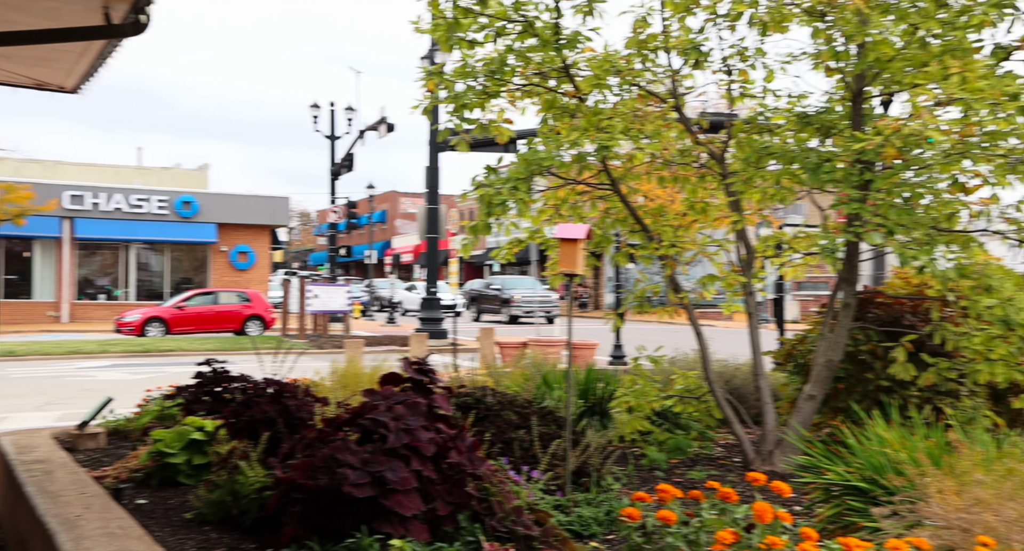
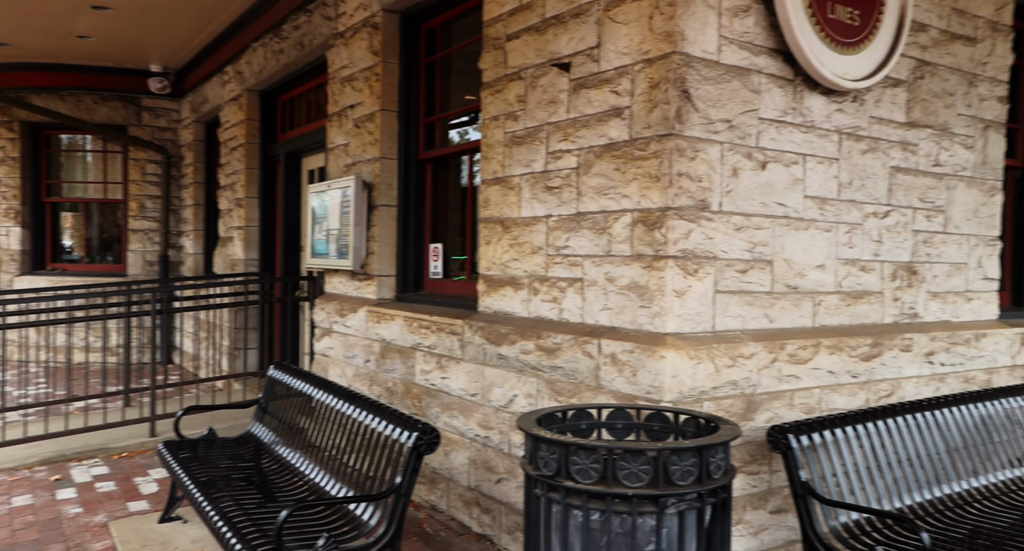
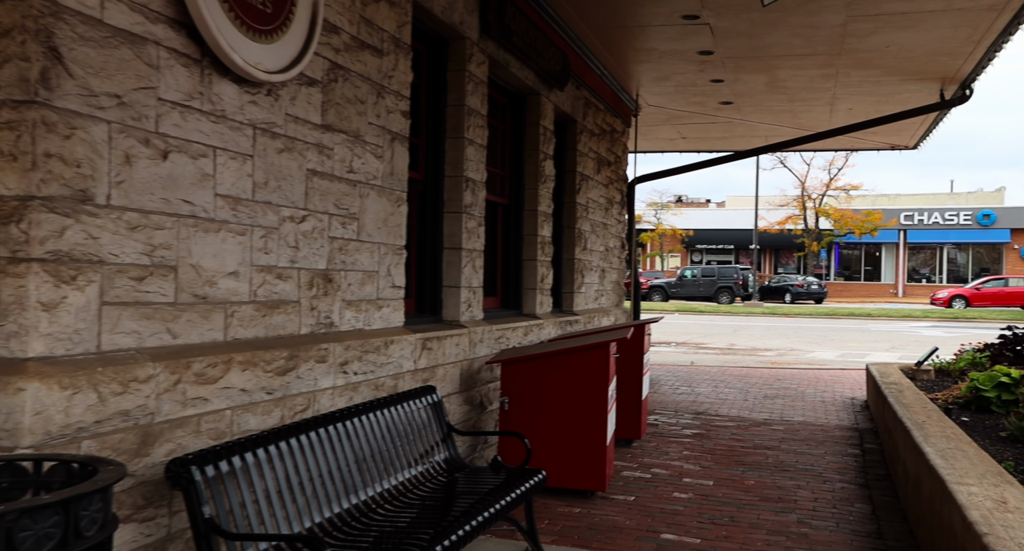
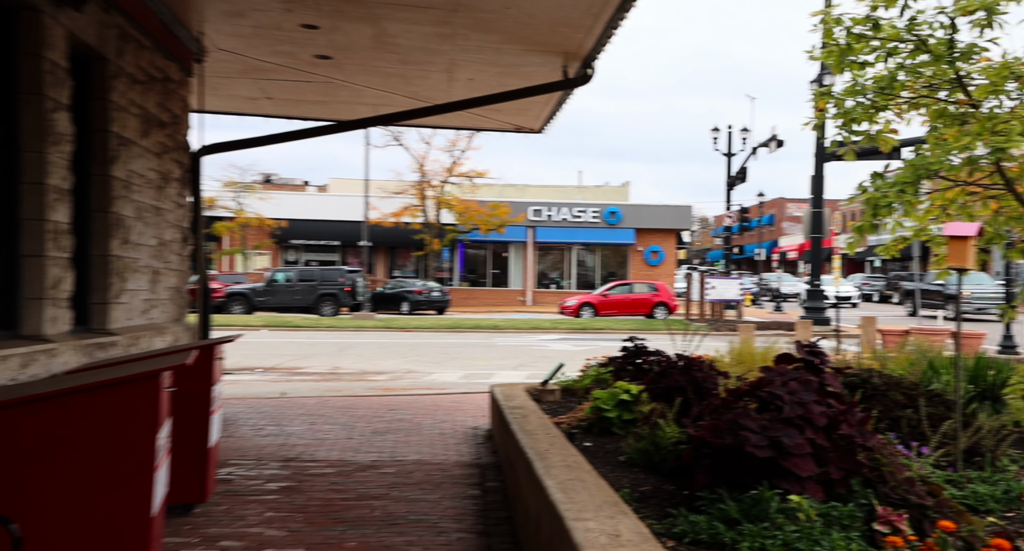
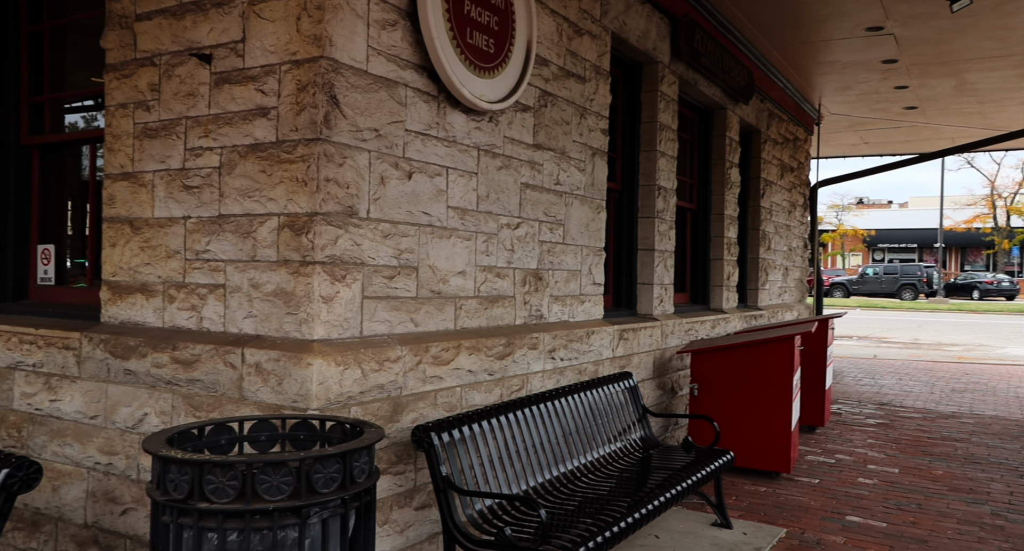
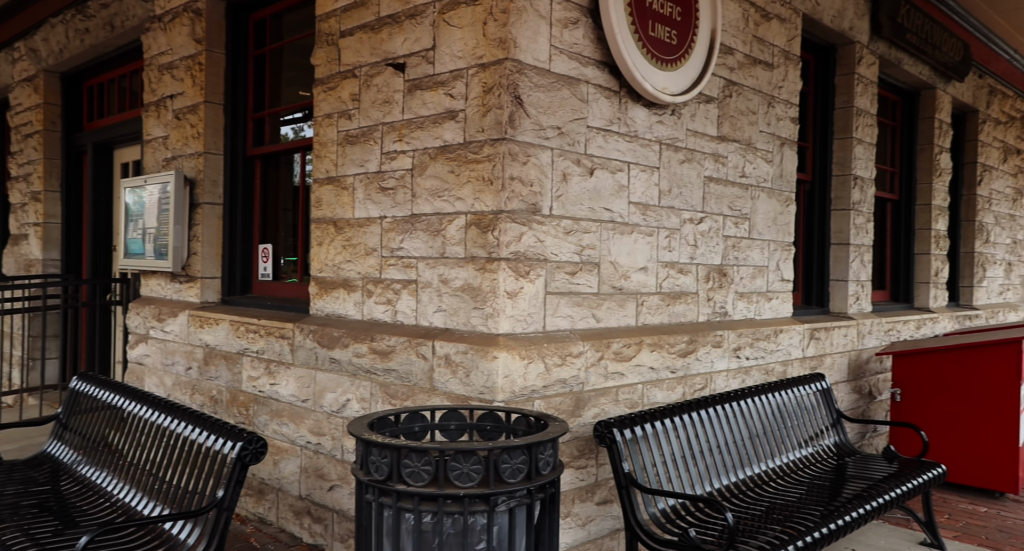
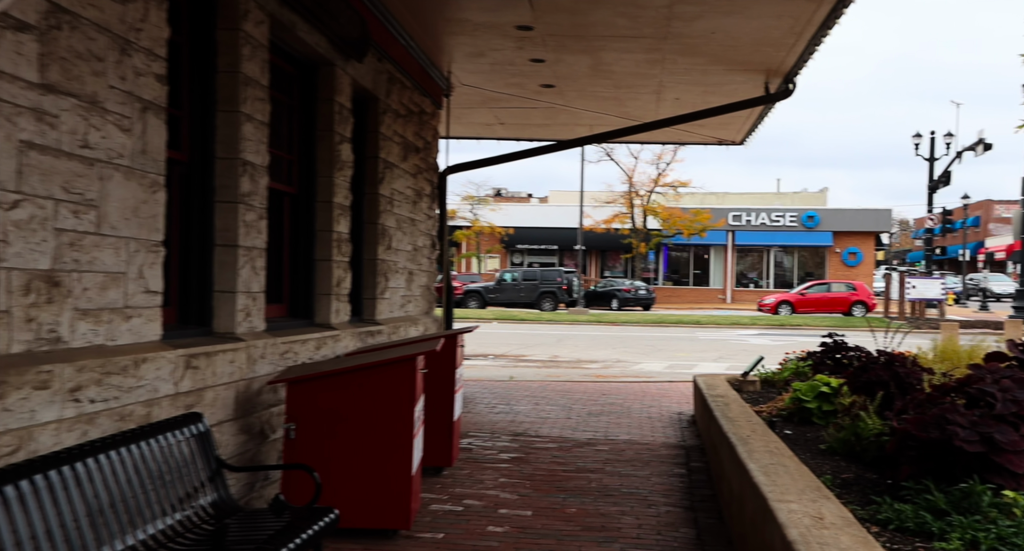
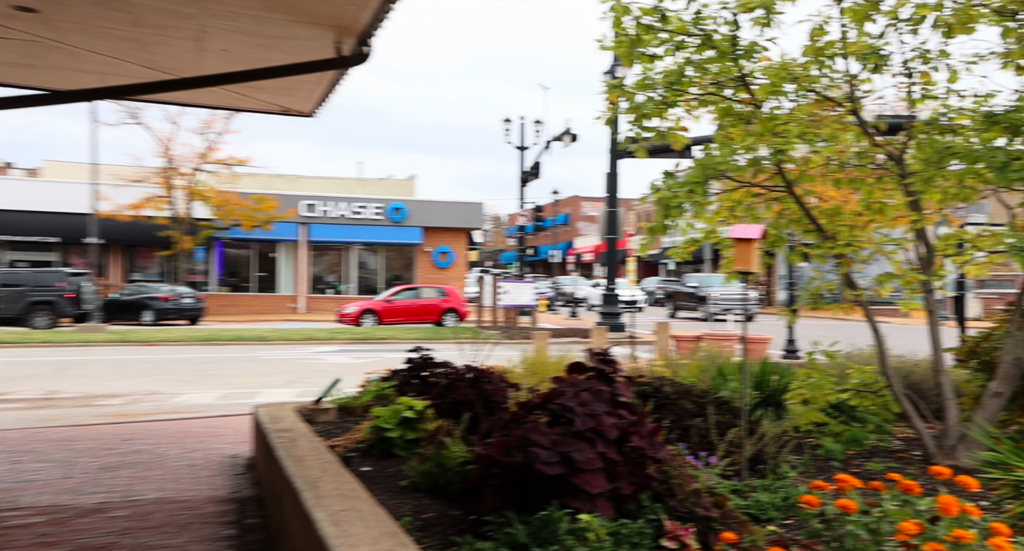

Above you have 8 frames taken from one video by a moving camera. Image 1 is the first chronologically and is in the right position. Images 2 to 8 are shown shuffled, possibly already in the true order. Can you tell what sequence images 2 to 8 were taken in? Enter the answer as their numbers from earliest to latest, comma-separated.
8, 4, 7, 3, 5, 6, 2
